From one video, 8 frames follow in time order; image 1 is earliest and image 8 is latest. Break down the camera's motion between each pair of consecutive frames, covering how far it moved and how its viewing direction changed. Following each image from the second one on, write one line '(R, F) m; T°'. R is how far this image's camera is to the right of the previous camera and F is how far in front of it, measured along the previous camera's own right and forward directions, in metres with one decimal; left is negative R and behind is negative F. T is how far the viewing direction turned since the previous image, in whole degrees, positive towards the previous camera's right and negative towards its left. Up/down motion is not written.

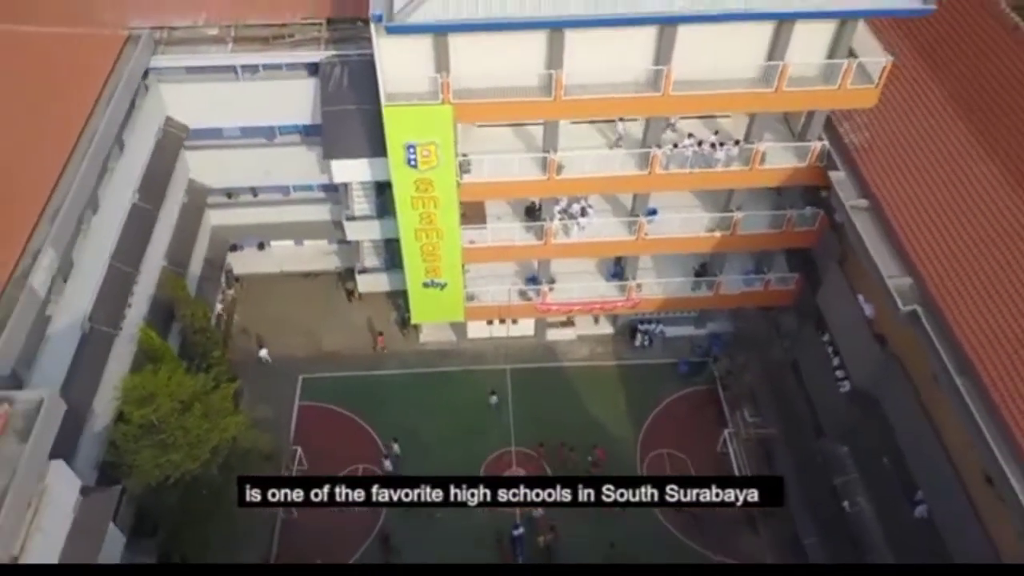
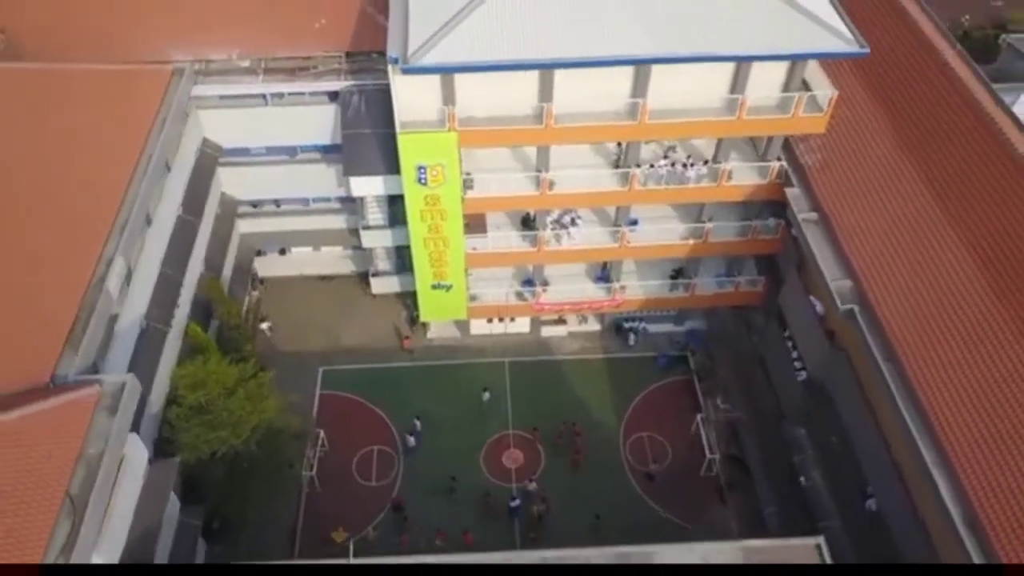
(0.0, -3.2) m; 0°
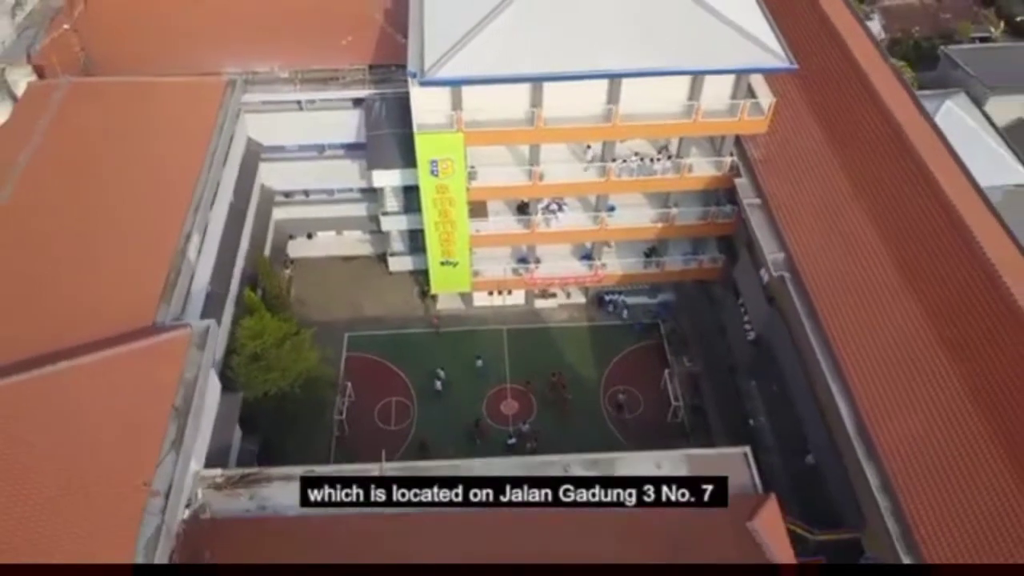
(+0.1, -5.1) m; 0°
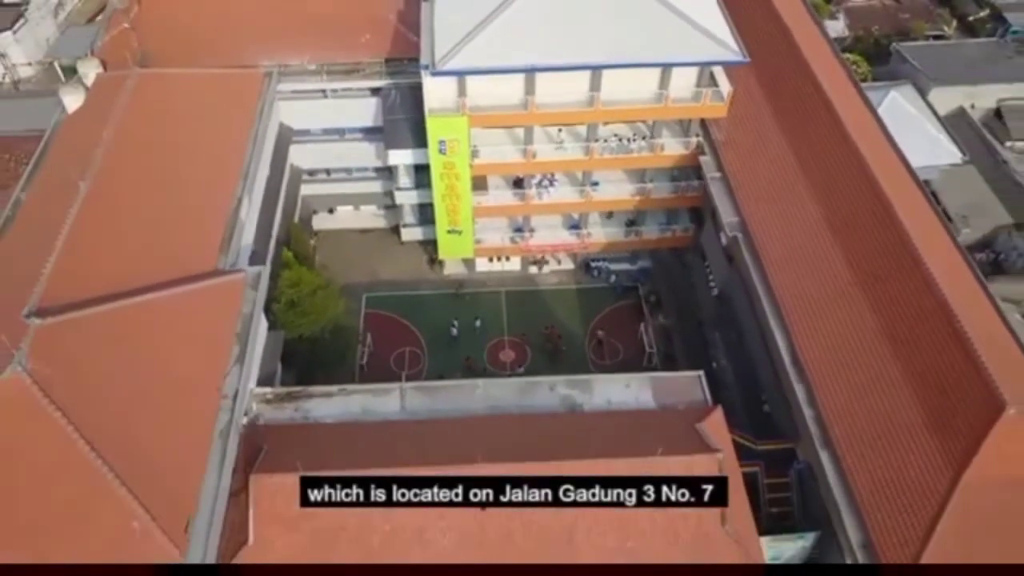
(+0.1, -5.0) m; 0°
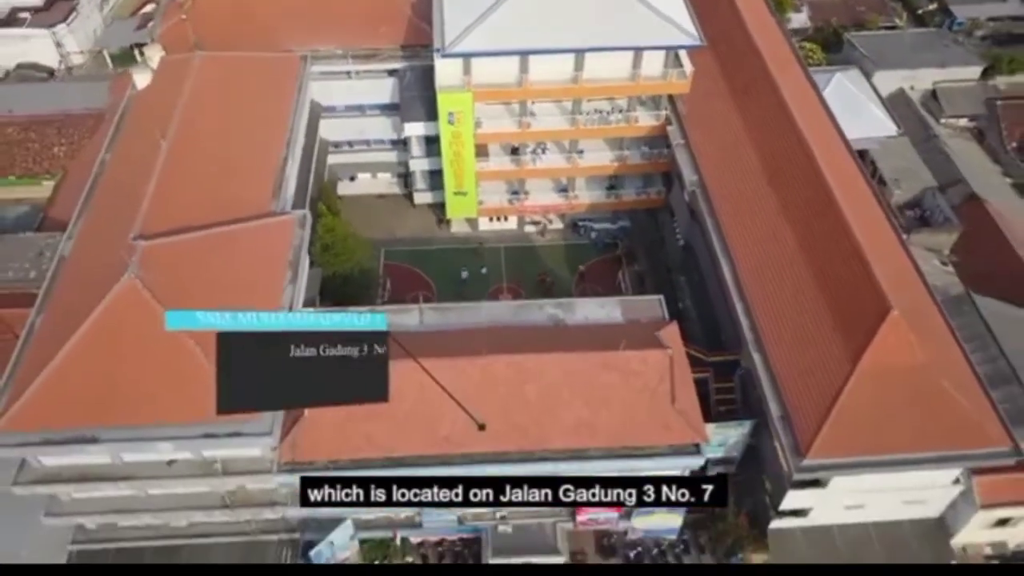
(+0.2, -6.4) m; 0°
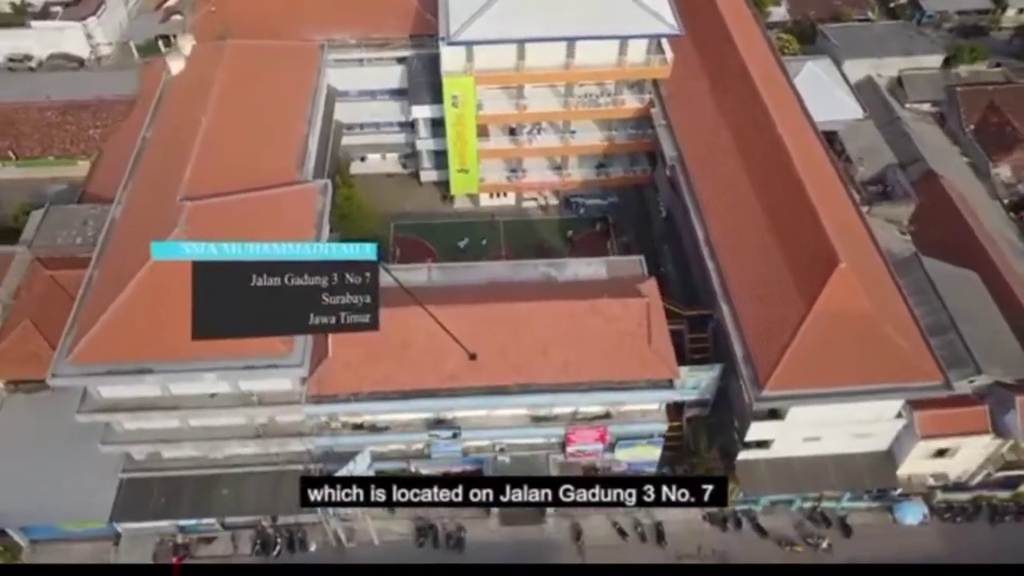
(+0.1, -4.2) m; 0°
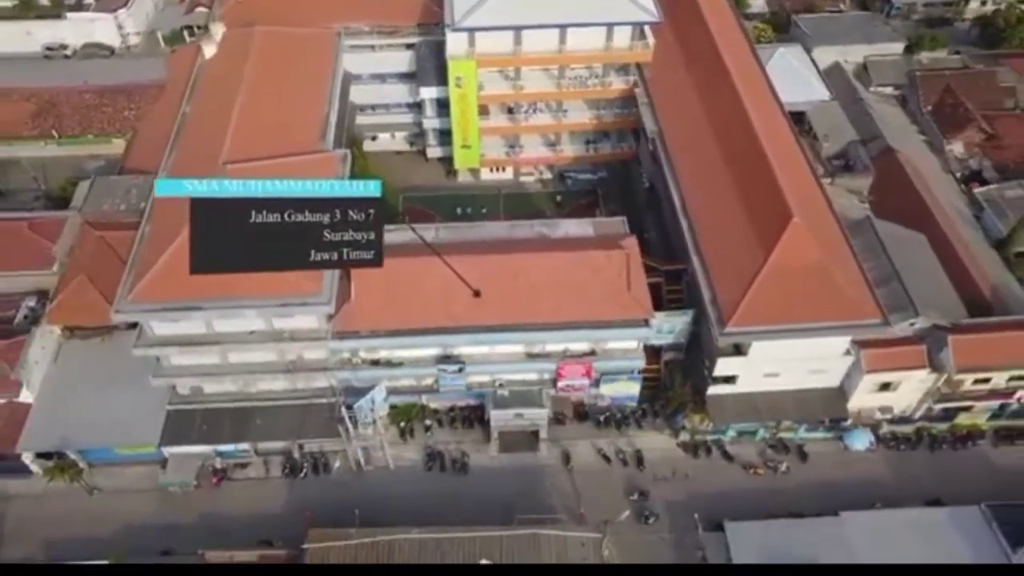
(+0.1, -5.1) m; 0°
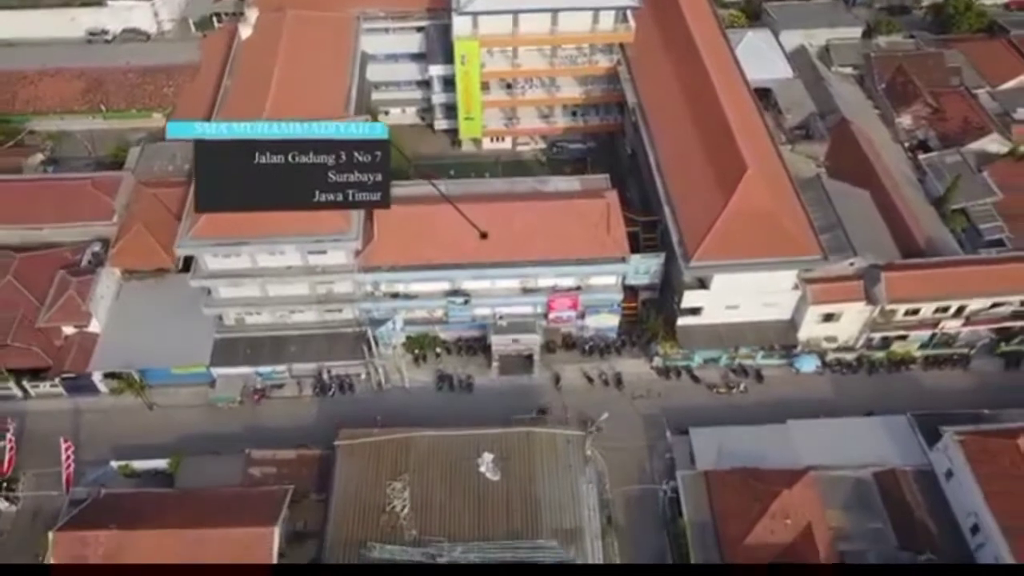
(+0.1, -6.9) m; 0°
